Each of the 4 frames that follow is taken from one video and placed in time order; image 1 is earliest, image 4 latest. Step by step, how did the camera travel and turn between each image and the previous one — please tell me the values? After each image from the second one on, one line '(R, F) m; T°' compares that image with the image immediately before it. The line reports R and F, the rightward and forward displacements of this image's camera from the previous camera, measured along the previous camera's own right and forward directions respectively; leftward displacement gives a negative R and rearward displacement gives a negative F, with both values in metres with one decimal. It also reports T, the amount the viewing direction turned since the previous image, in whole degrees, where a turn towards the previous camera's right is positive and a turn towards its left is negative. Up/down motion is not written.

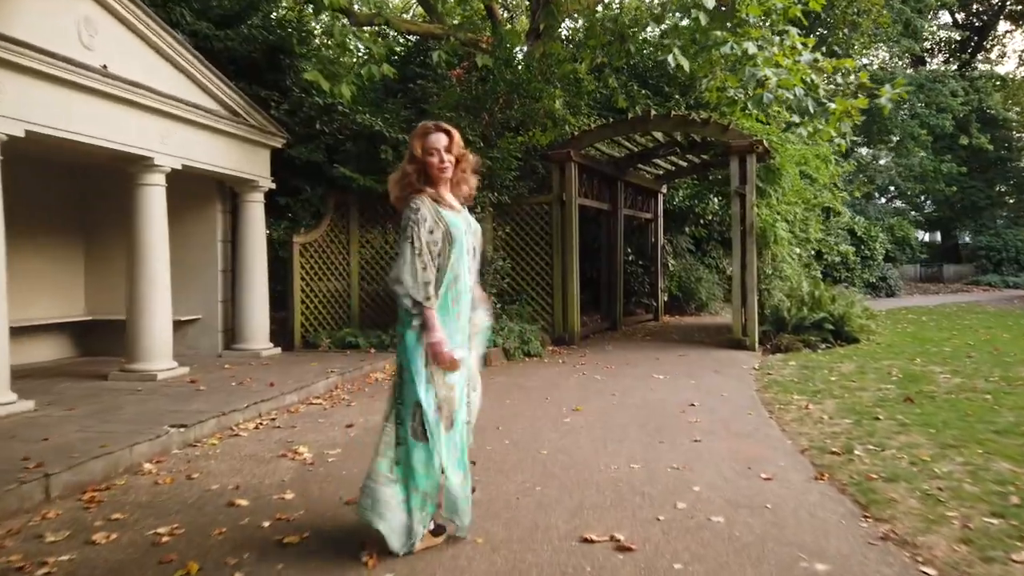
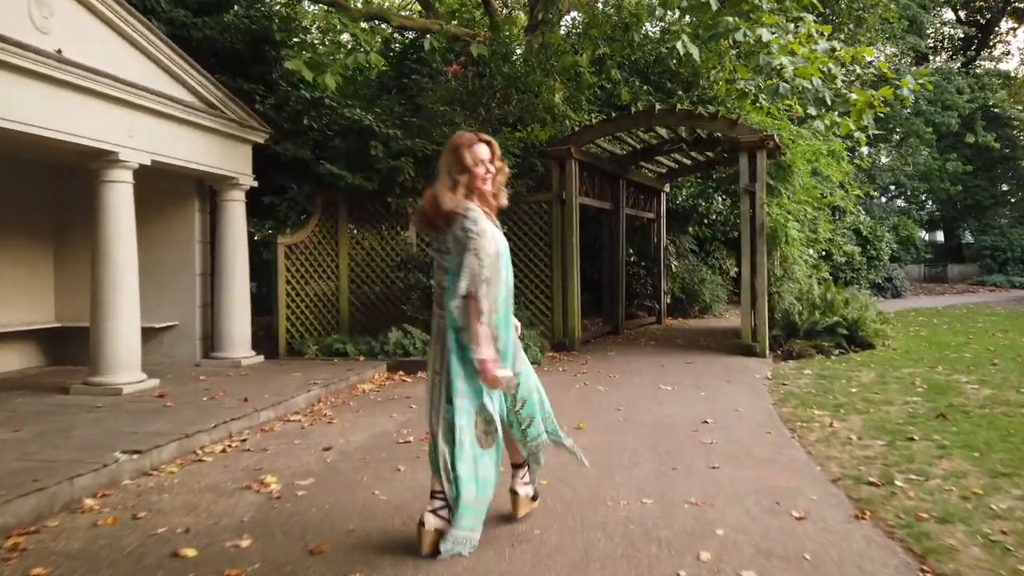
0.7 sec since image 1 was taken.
(0.0, +0.5) m; 0°
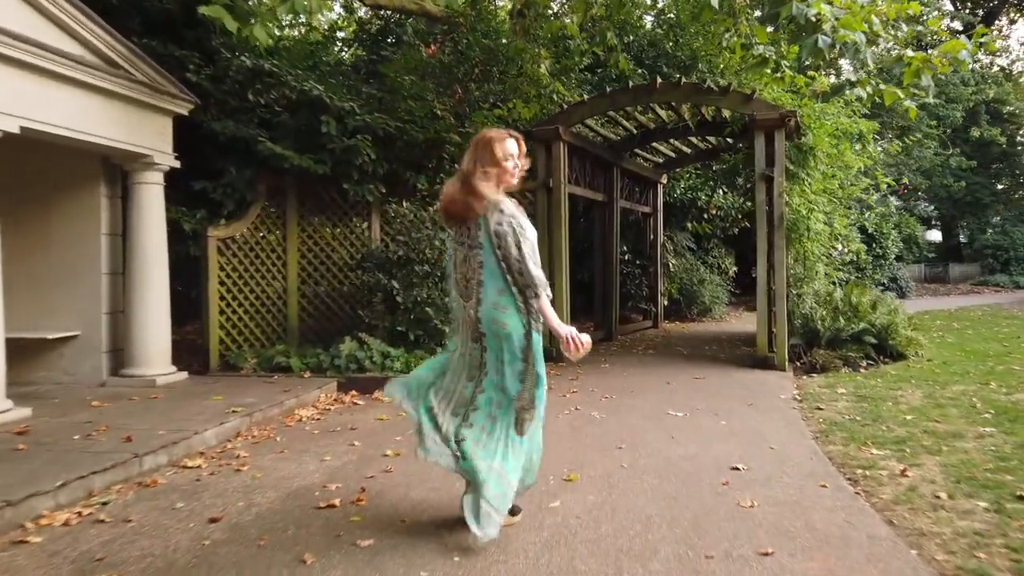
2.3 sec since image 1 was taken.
(+0.1, +1.3) m; +1°
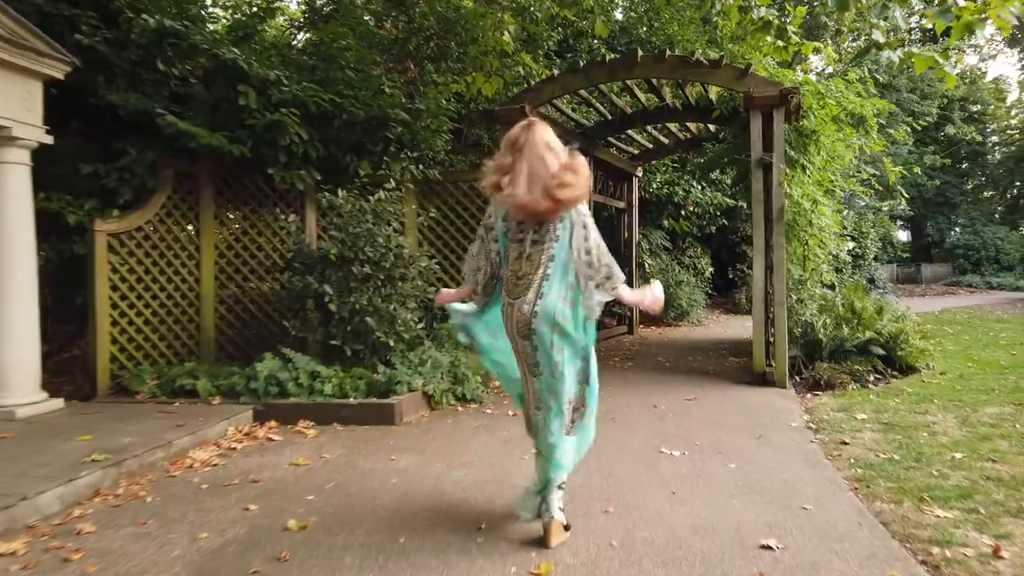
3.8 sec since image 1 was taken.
(+0.1, +1.2) m; +2°
